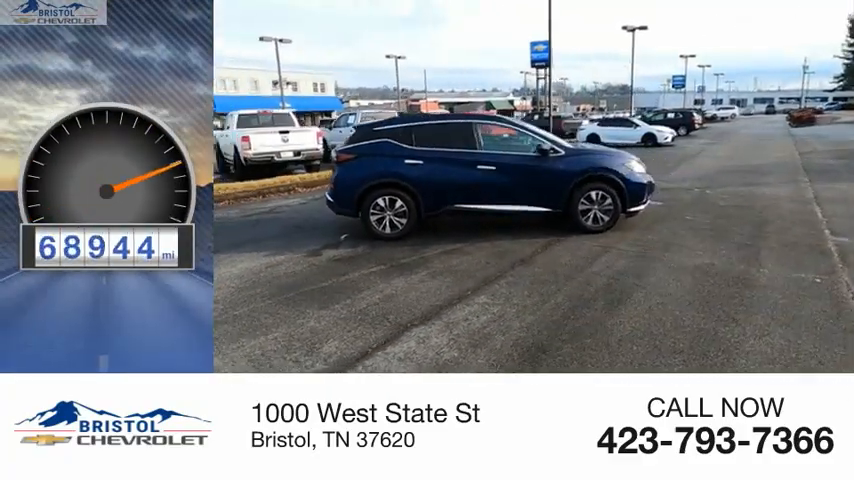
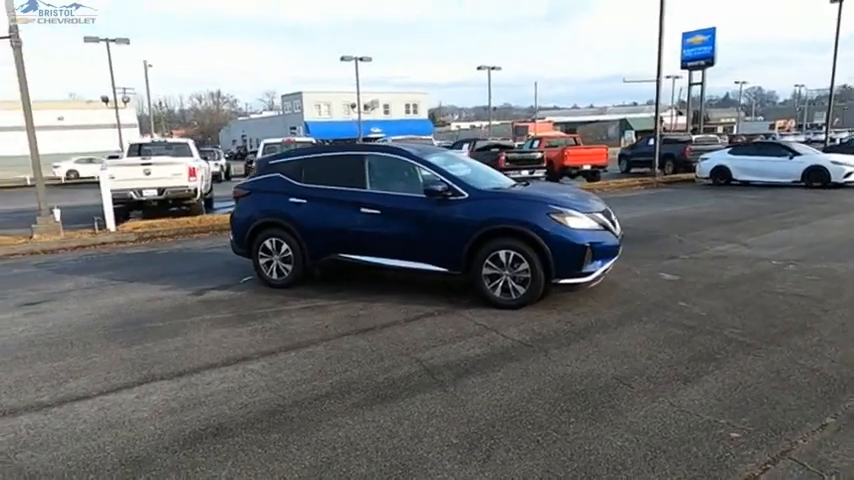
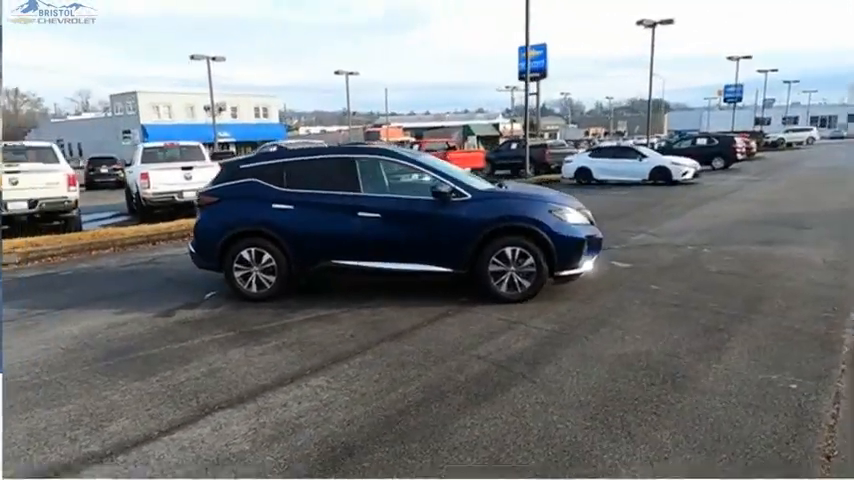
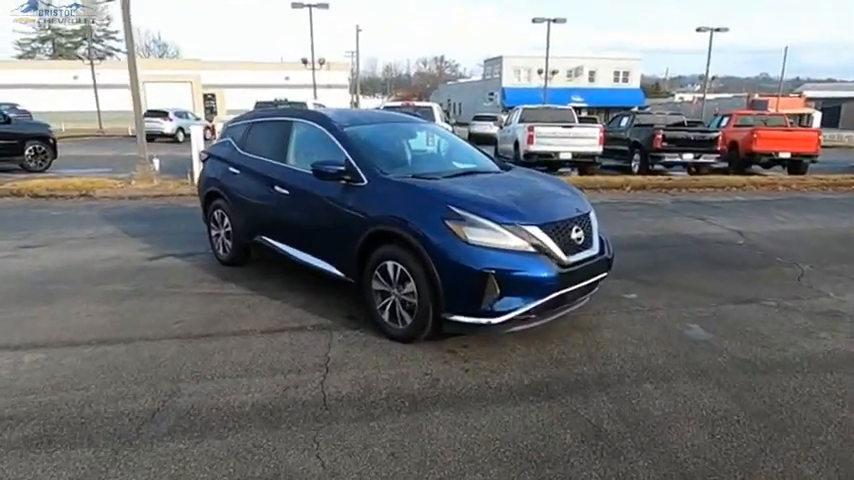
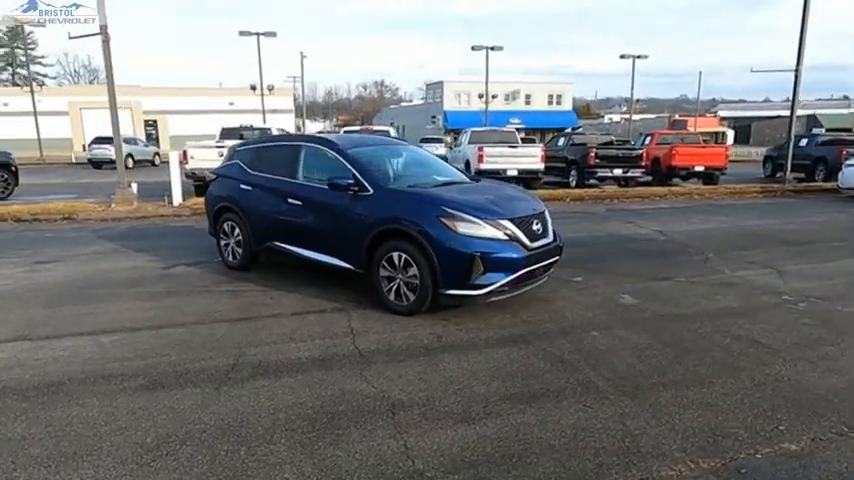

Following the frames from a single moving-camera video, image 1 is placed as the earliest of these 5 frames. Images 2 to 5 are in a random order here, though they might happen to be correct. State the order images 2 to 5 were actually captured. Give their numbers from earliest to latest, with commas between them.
3, 2, 5, 4
